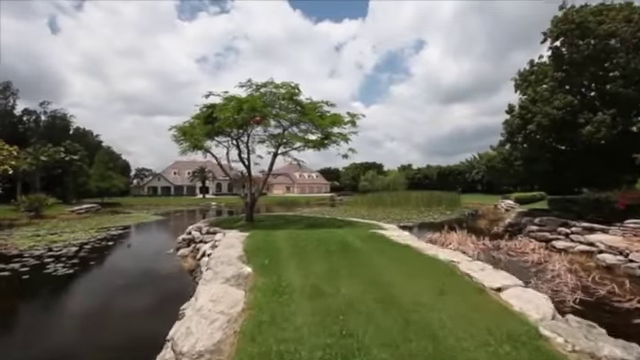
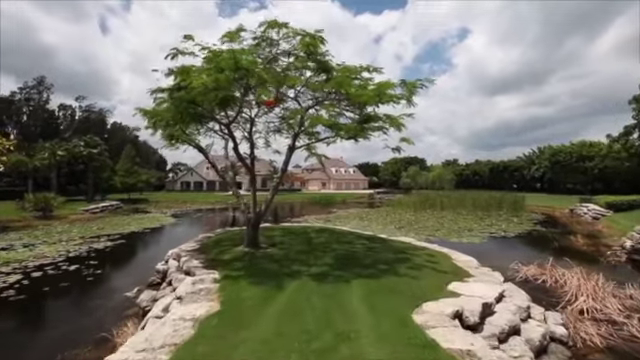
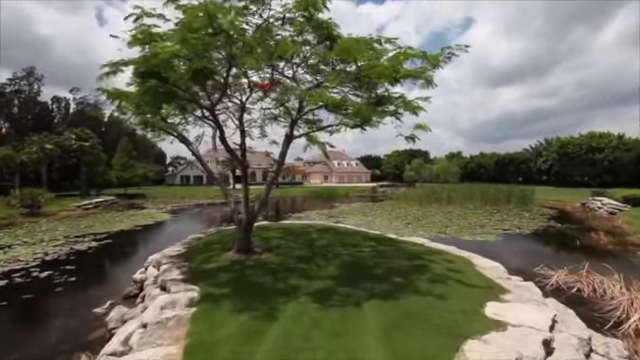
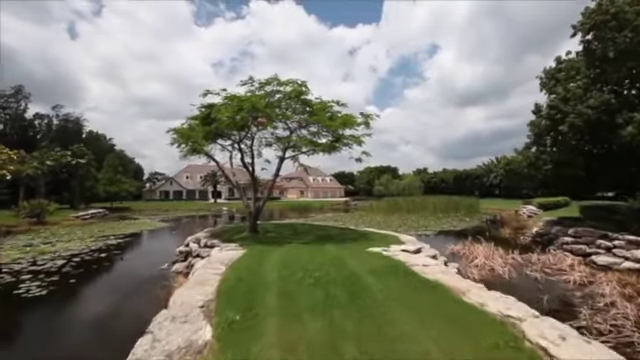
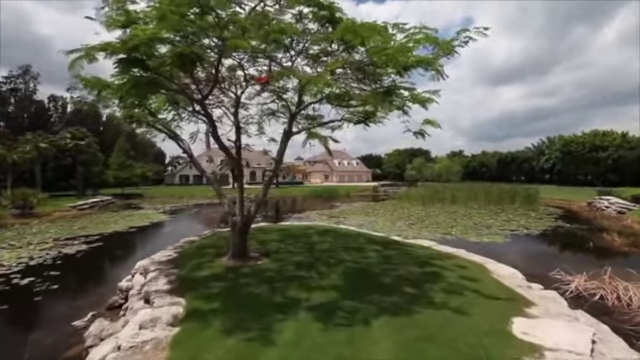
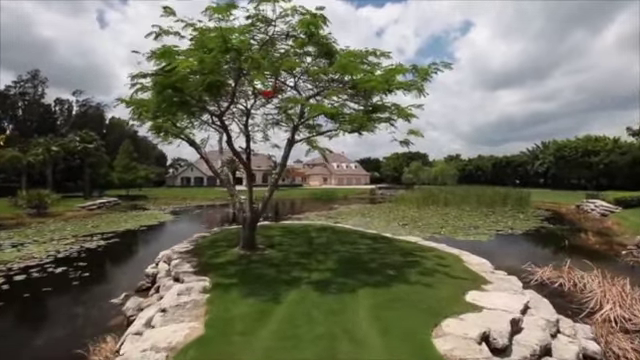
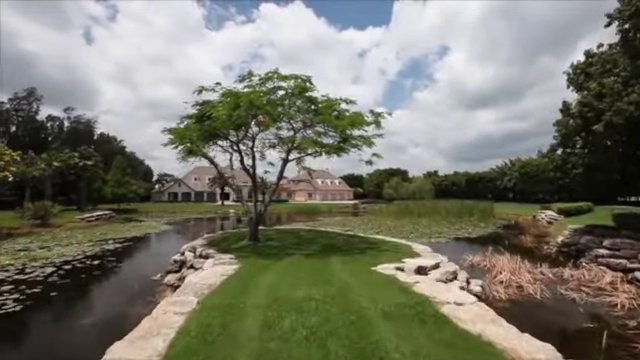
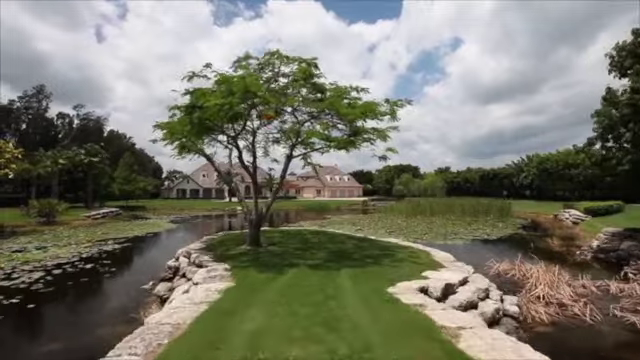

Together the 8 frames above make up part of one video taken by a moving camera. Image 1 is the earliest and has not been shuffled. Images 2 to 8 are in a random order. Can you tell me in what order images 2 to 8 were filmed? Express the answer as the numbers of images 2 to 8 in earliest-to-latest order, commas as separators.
4, 7, 8, 2, 6, 3, 5
